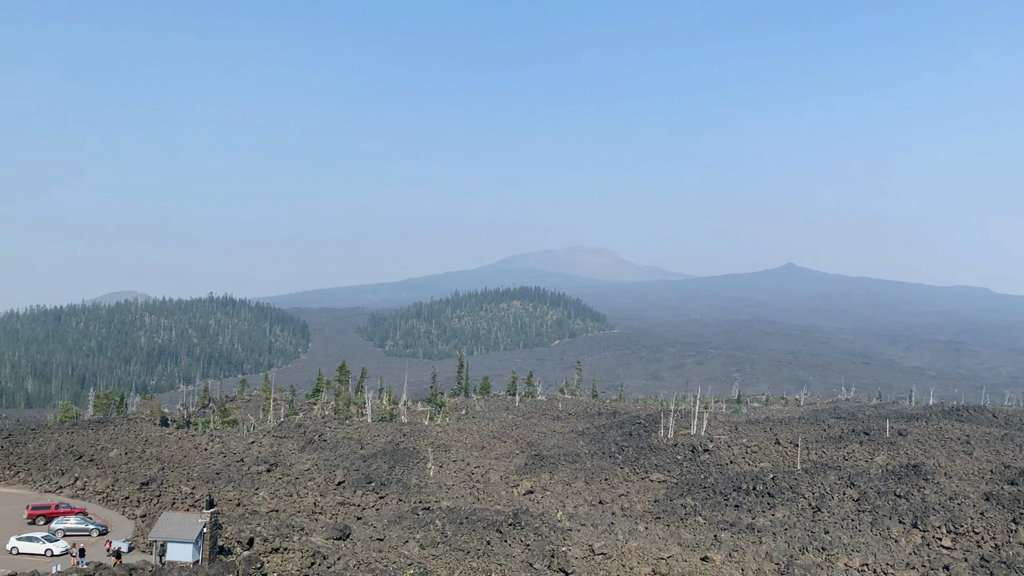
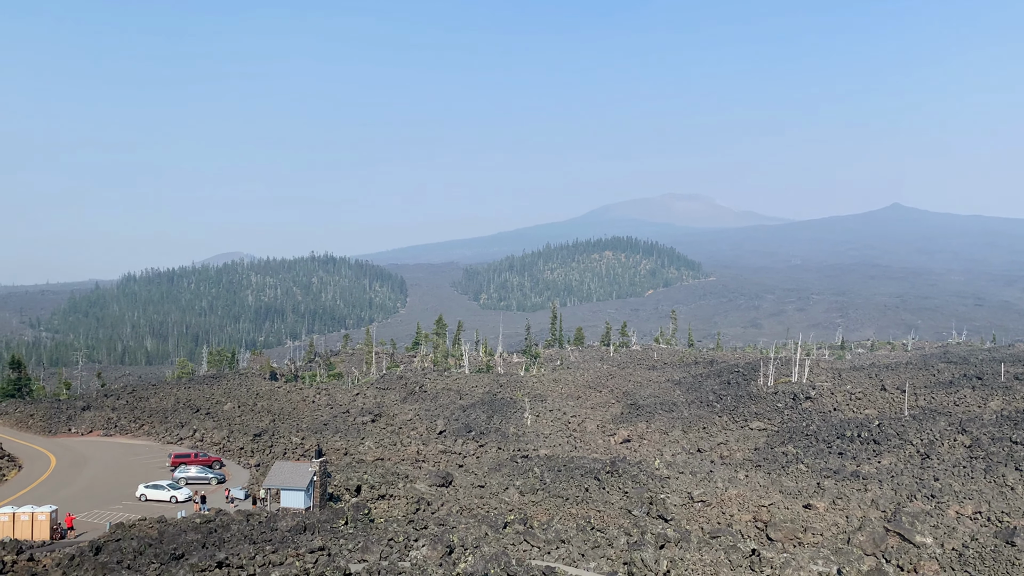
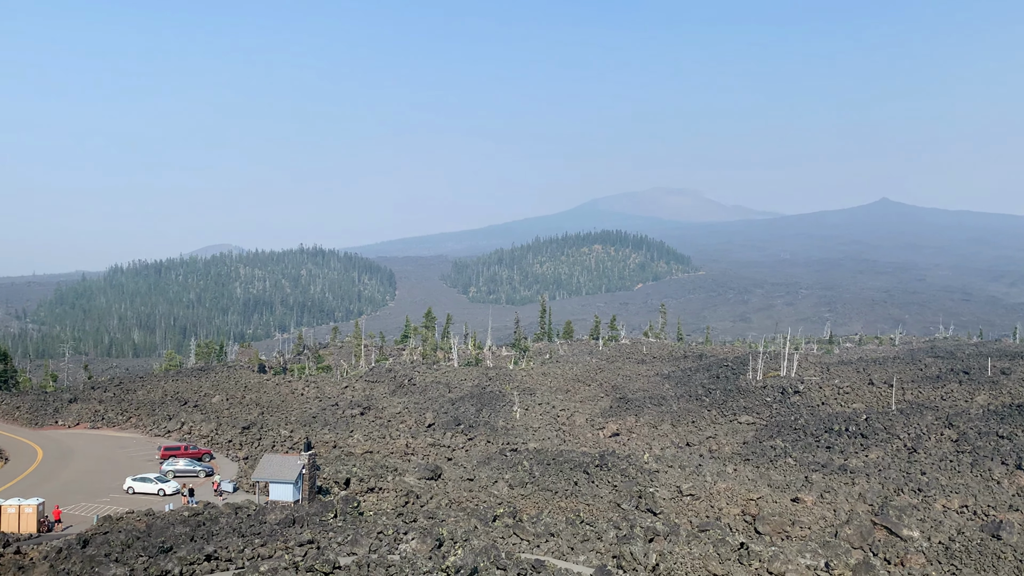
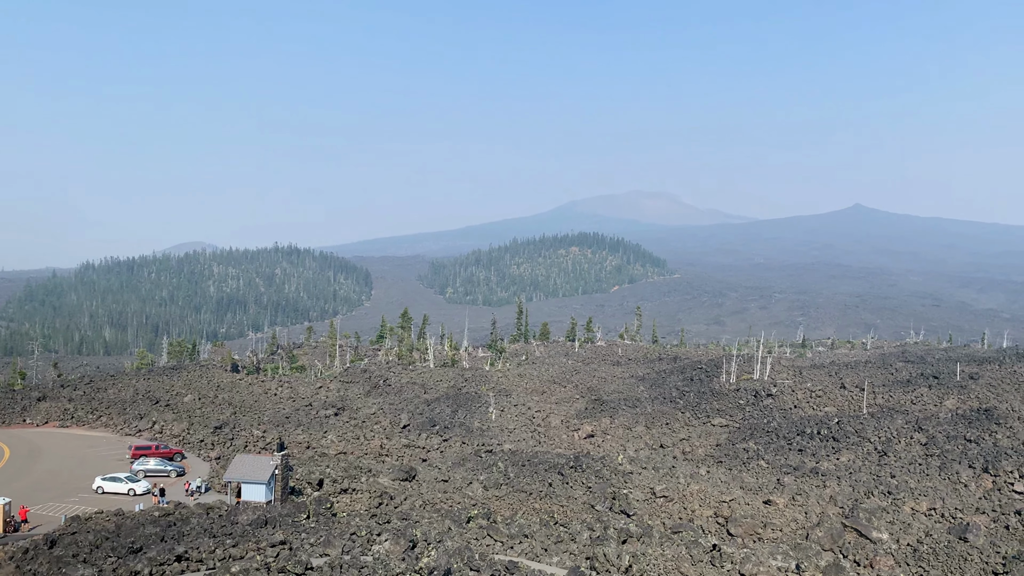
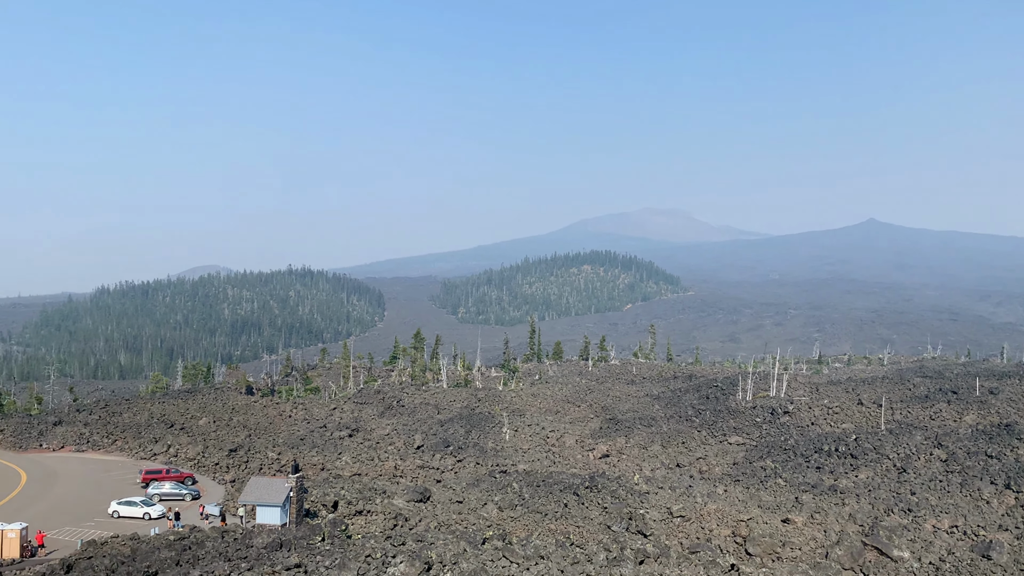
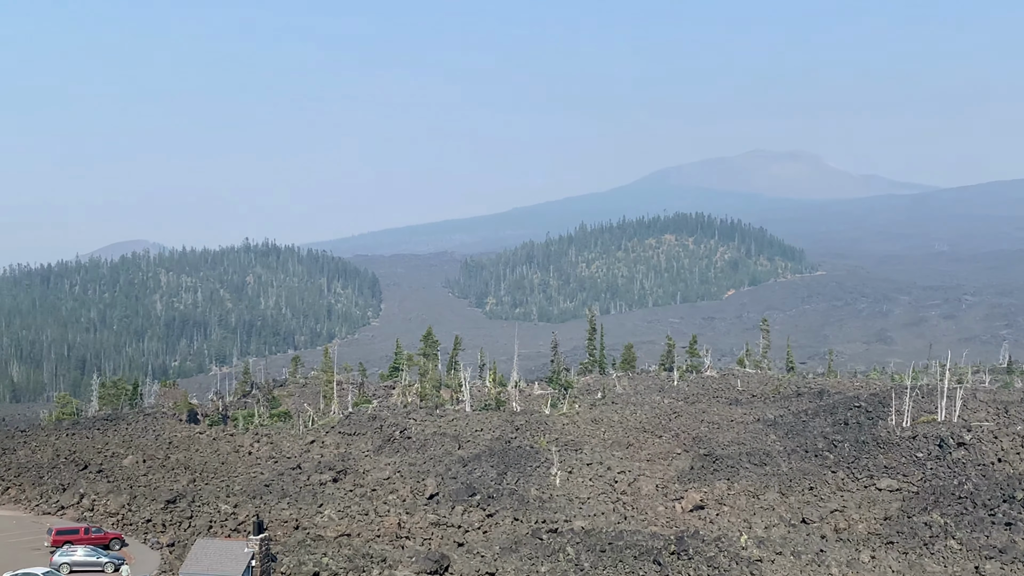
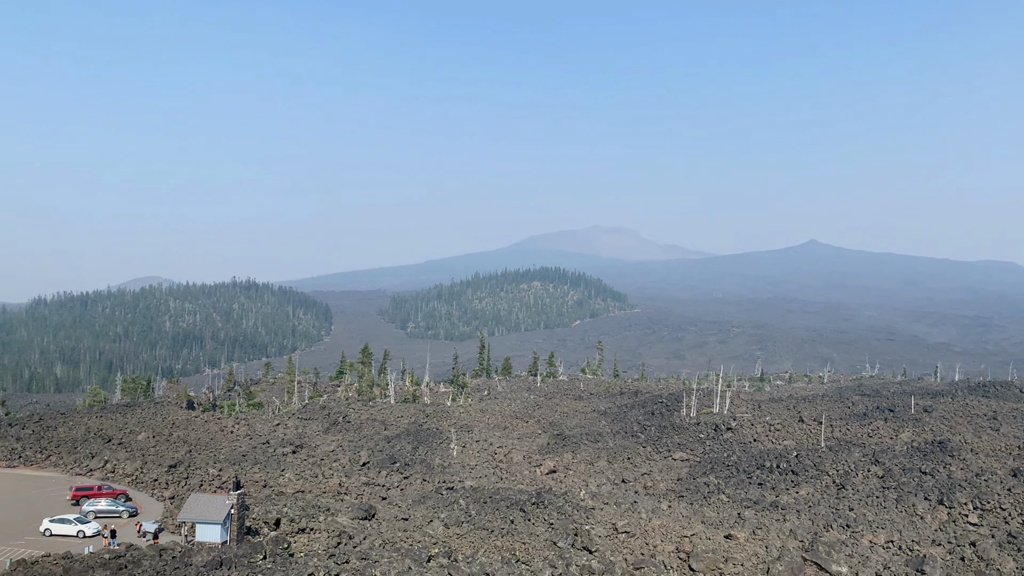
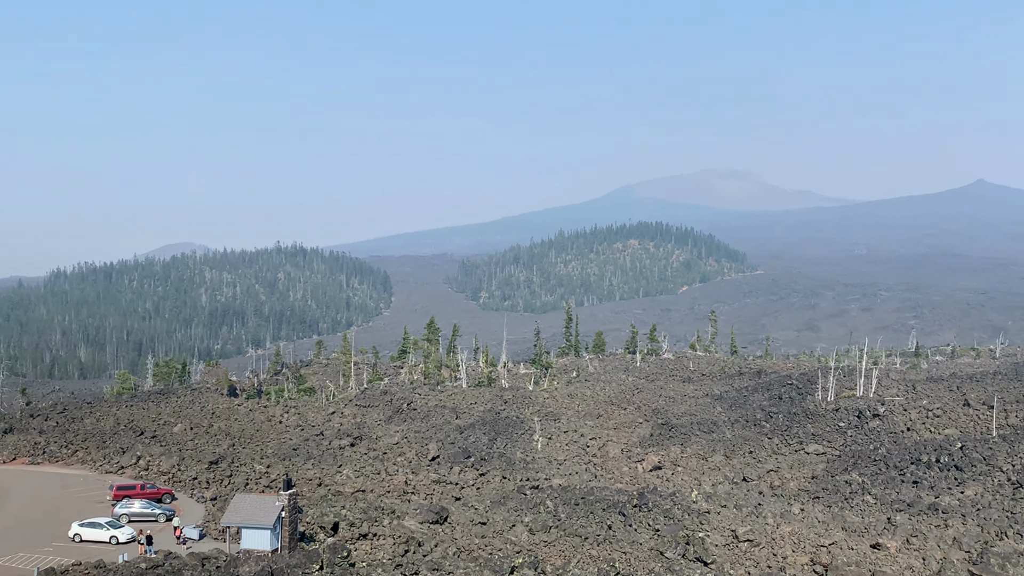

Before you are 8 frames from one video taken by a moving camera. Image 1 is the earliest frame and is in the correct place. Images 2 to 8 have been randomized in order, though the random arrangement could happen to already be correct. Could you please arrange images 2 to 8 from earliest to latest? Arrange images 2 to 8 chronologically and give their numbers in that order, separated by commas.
7, 5, 2, 4, 3, 8, 6
